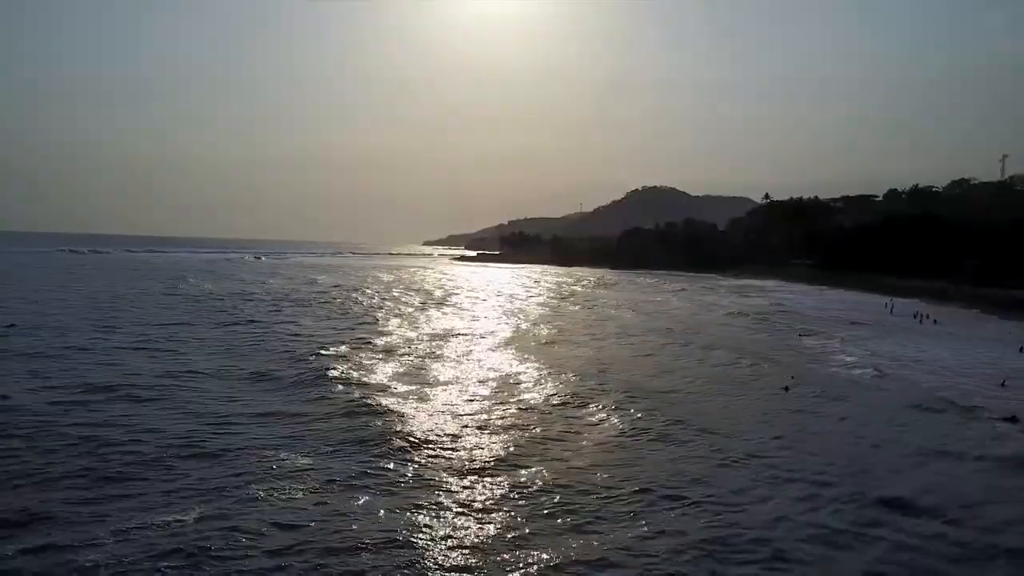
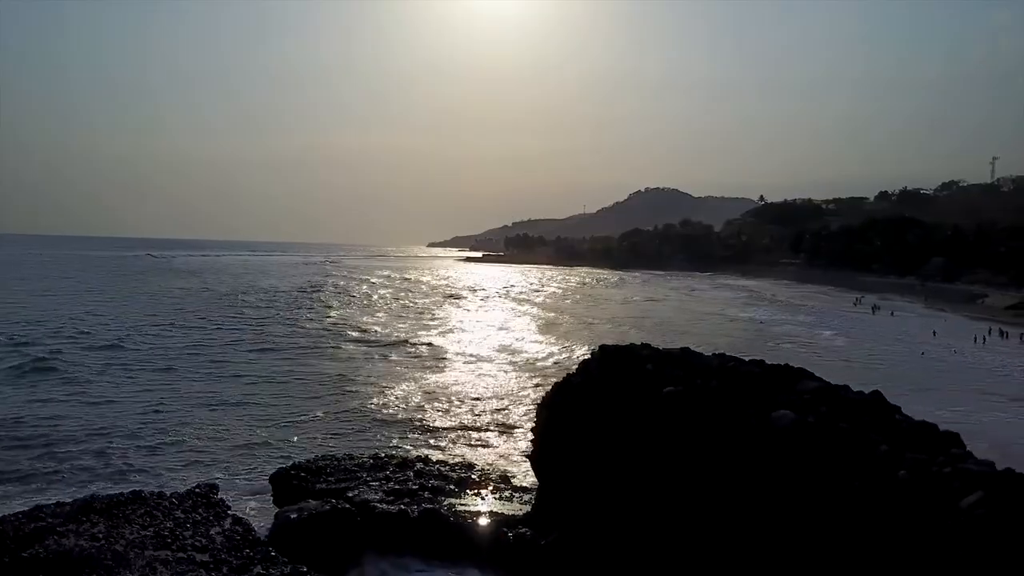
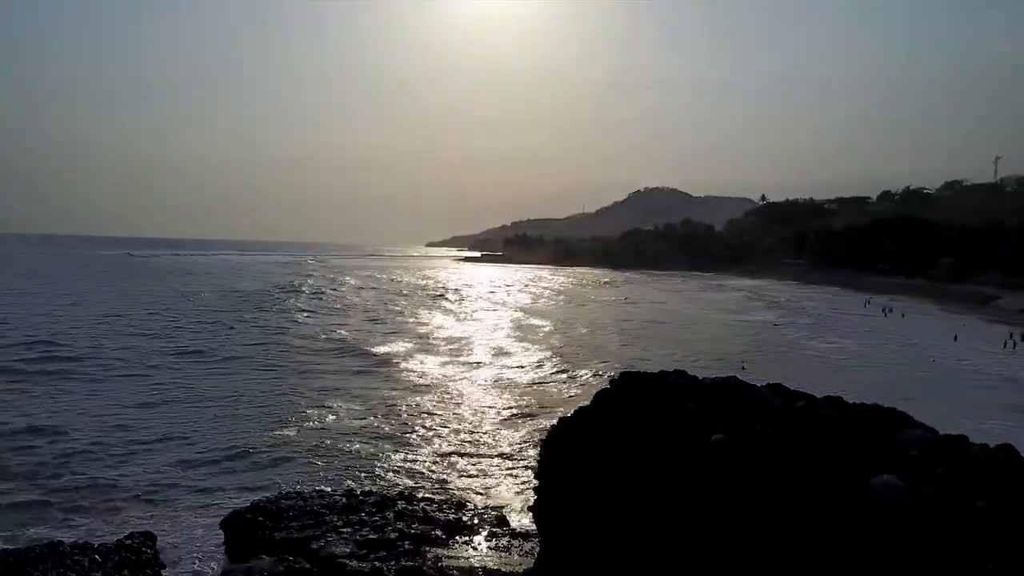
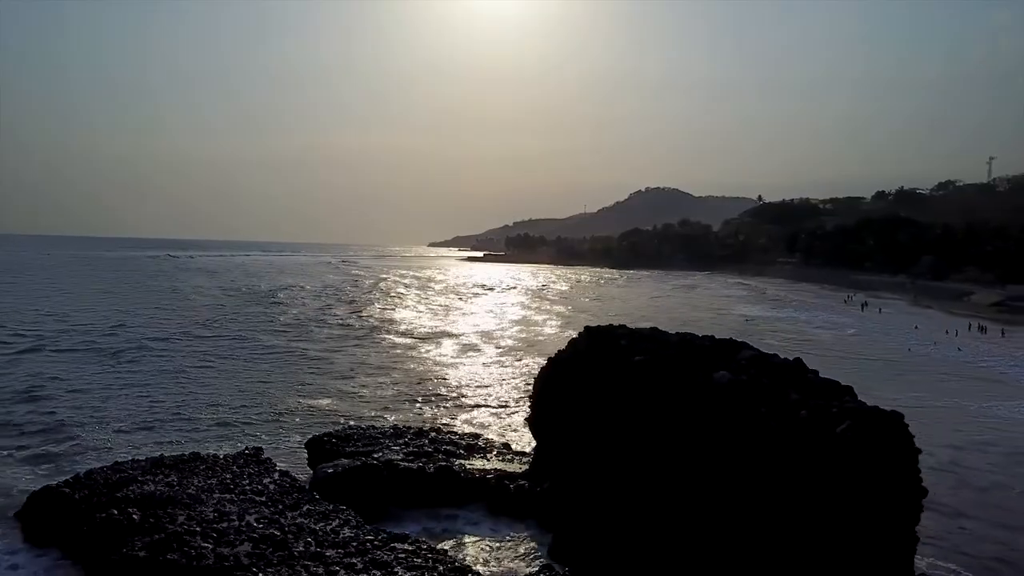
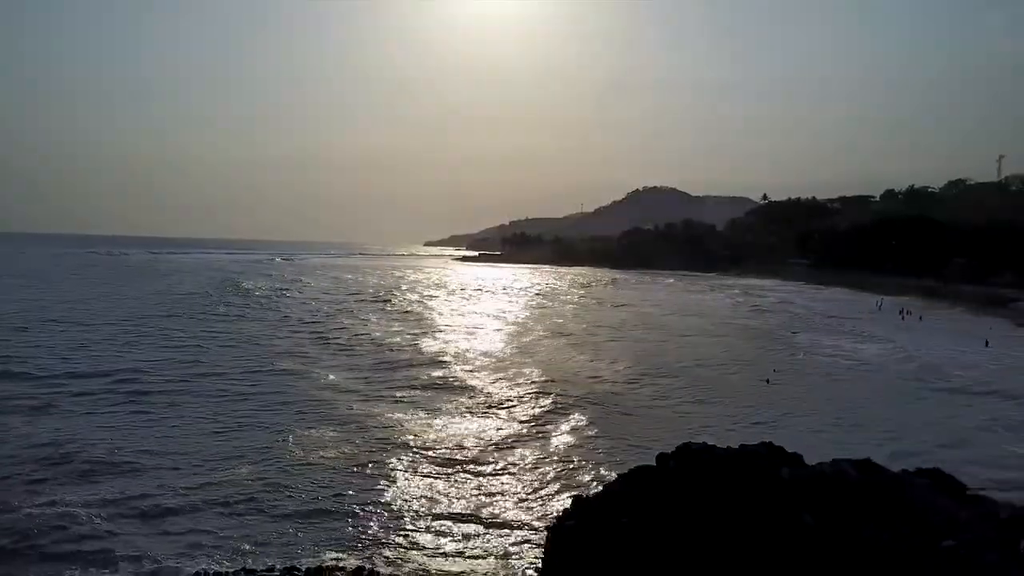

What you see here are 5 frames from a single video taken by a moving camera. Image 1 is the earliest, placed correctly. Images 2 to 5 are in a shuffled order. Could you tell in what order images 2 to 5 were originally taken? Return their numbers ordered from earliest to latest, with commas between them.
5, 3, 2, 4
